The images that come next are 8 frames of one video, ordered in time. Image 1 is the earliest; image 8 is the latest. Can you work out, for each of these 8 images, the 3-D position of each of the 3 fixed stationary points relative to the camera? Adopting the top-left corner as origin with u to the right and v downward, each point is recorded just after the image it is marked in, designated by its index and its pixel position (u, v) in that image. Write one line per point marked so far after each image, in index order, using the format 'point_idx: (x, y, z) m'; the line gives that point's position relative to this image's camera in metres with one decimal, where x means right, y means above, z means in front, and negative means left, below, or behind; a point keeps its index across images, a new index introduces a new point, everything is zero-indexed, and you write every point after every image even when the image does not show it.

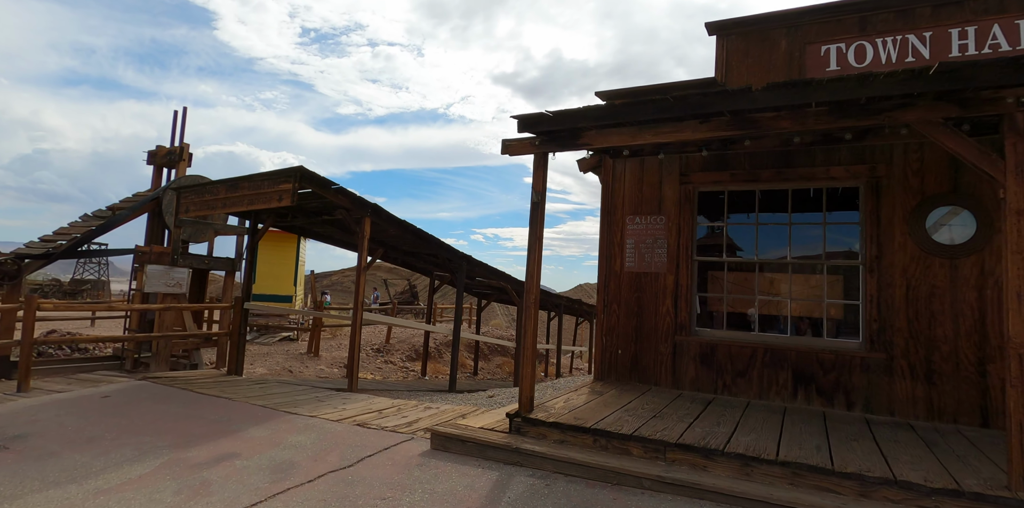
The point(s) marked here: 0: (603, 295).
0: (+1.0, -0.5, +6.0) m
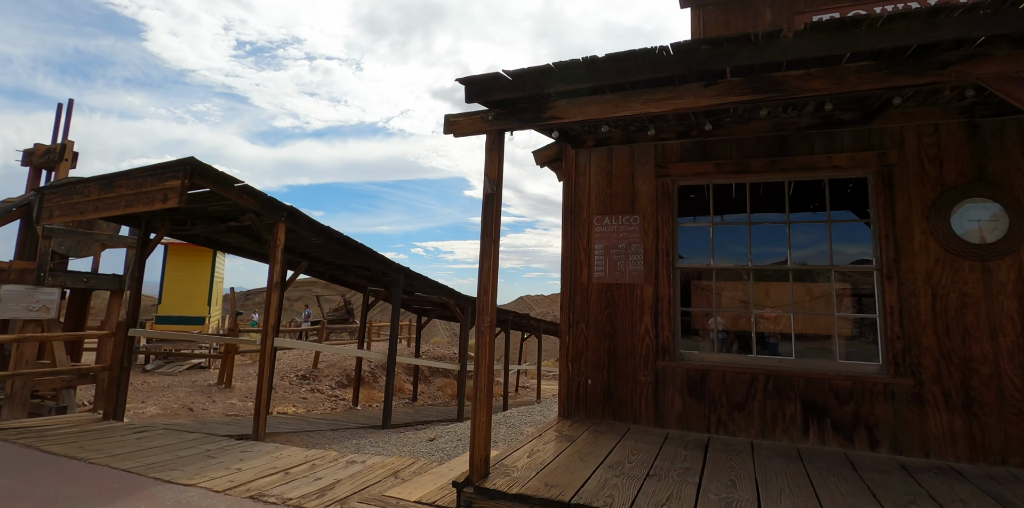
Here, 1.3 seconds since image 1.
0: (+0.5, -0.5, +4.9) m
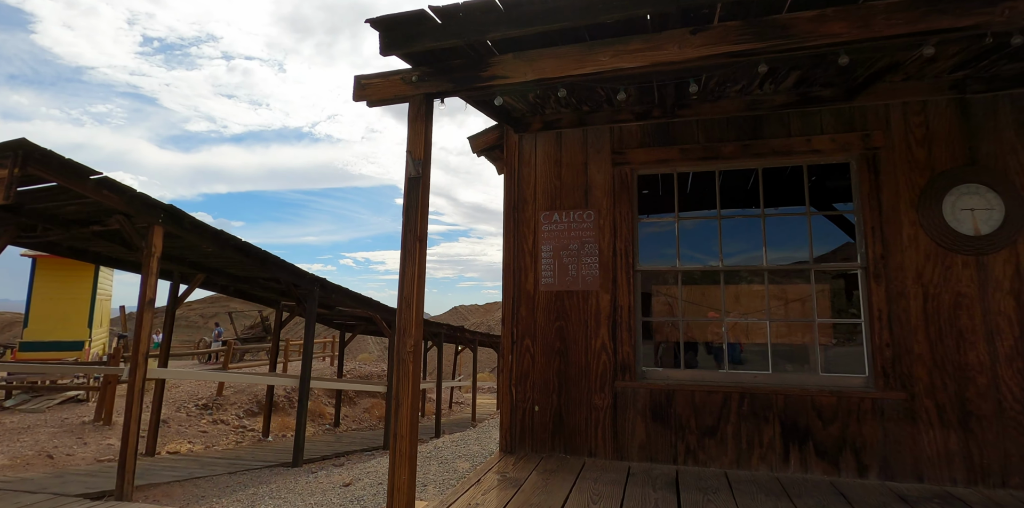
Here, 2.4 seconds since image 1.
0: (0.0, -0.6, +4.1) m
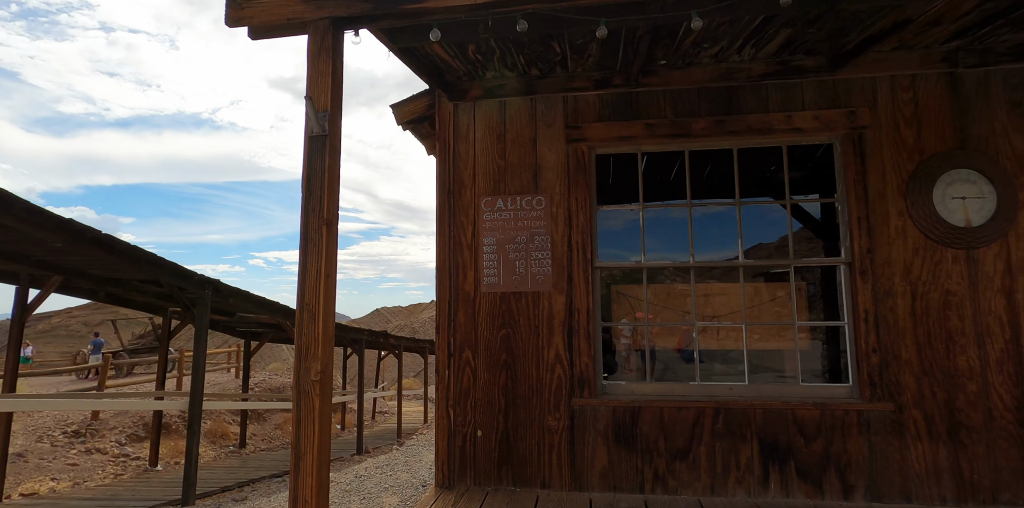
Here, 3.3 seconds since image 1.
0: (-0.4, -0.5, +3.3) m
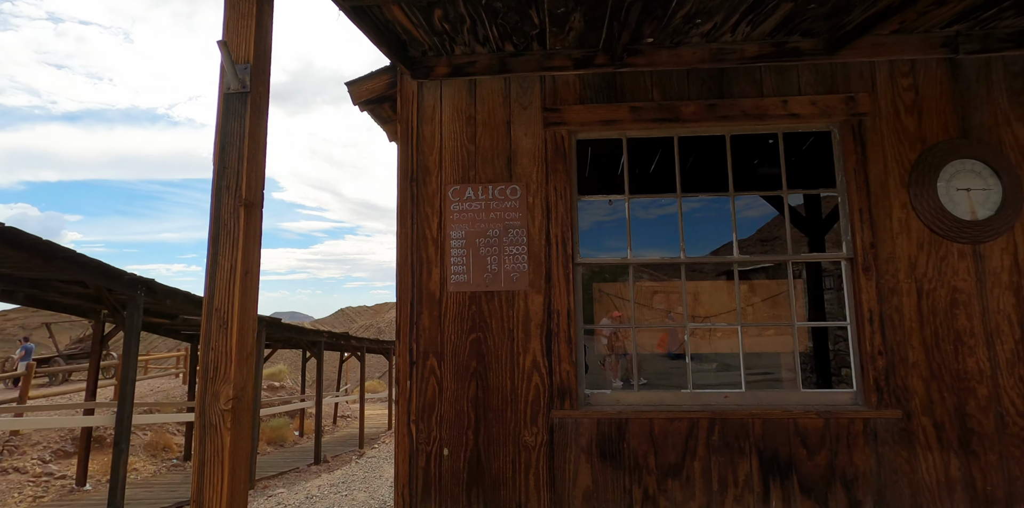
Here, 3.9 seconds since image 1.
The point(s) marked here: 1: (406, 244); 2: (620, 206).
0: (-0.6, -0.5, +3.0) m
1: (-0.6, +0.1, +3.1) m
2: (+0.6, +0.3, +3.2) m
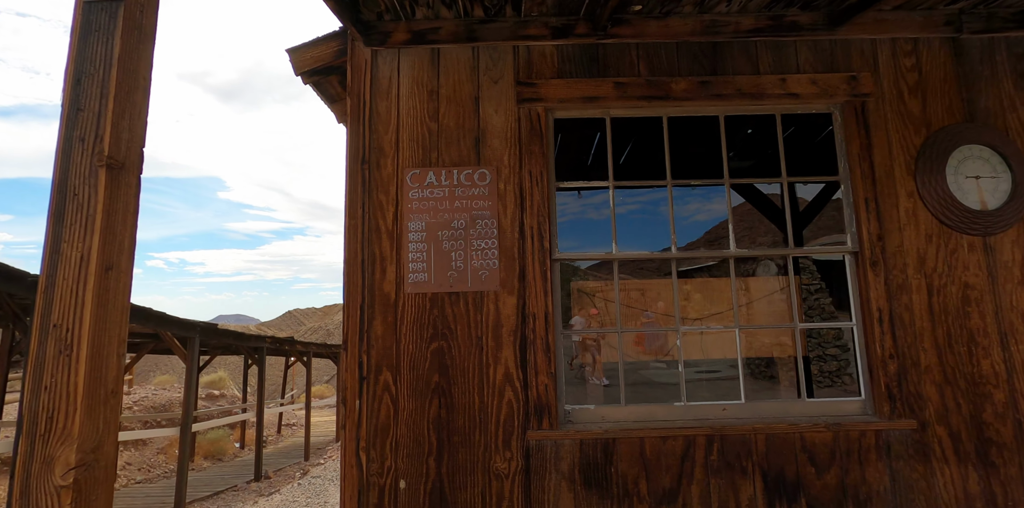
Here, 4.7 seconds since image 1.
0: (-0.7, -0.5, +2.5) m
1: (-0.7, +0.1, +2.6) m
2: (+0.5, +0.3, +2.8) m
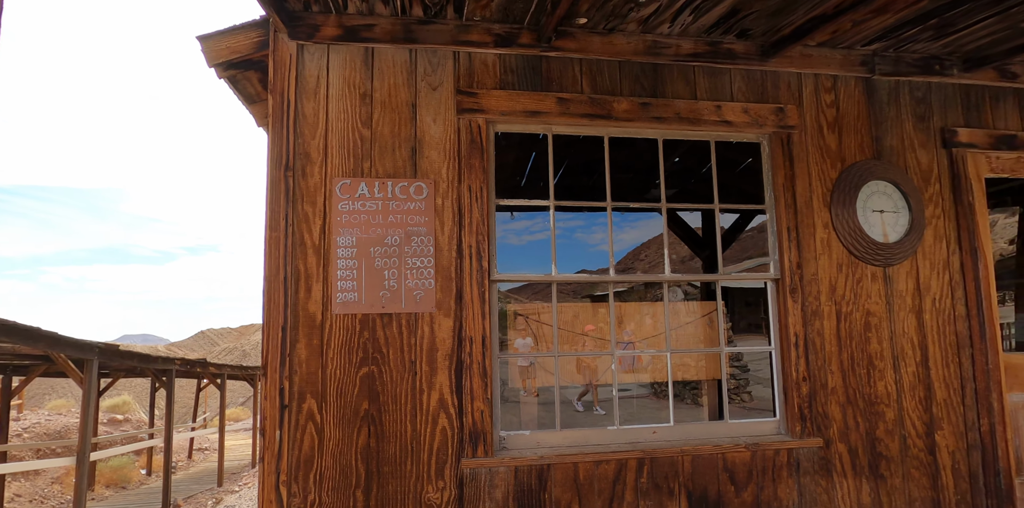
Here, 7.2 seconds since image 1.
0: (-1.0, -0.5, +2.3) m
1: (-1.0, 0.0, +2.3) m
2: (+0.1, +0.2, +2.7) m
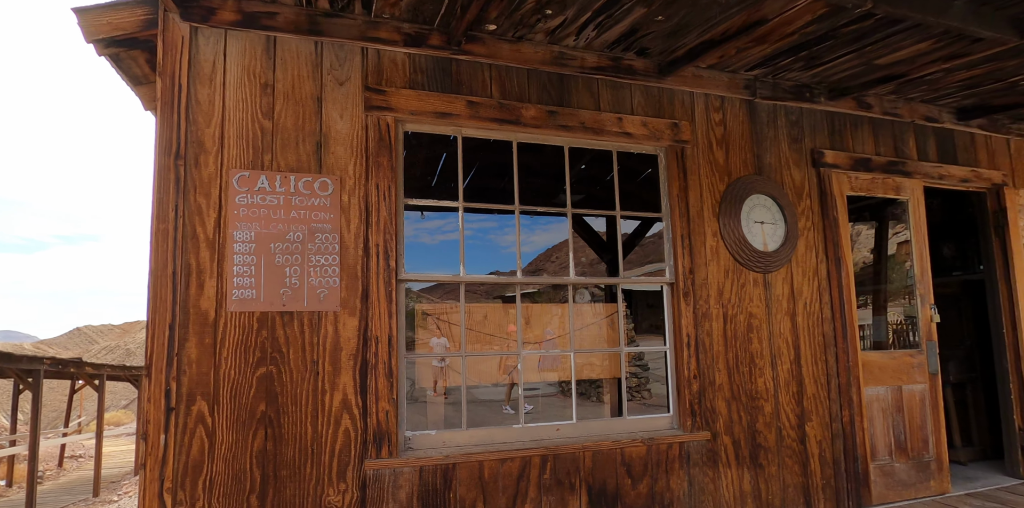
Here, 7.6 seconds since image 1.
0: (-1.4, -0.5, +2.1) m
1: (-1.4, 0.0, +2.2) m
2: (-0.3, +0.2, +2.7) m
